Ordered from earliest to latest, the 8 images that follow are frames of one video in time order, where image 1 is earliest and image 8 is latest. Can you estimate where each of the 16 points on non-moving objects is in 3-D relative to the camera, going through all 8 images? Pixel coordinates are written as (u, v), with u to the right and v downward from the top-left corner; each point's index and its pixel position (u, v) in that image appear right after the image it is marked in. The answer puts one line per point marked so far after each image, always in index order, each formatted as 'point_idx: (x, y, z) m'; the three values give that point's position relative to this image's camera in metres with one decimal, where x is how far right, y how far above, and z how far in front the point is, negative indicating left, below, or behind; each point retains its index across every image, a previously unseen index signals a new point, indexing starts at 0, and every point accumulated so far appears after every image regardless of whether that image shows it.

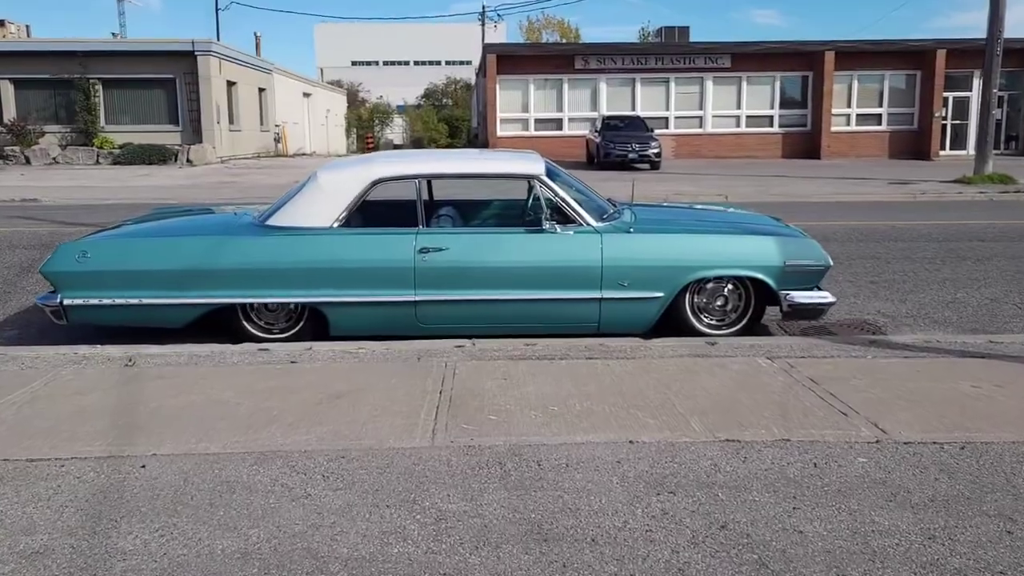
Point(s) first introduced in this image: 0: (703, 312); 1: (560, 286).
0: (+1.7, -0.2, +7.5) m
1: (+0.4, 0.0, +7.3) m
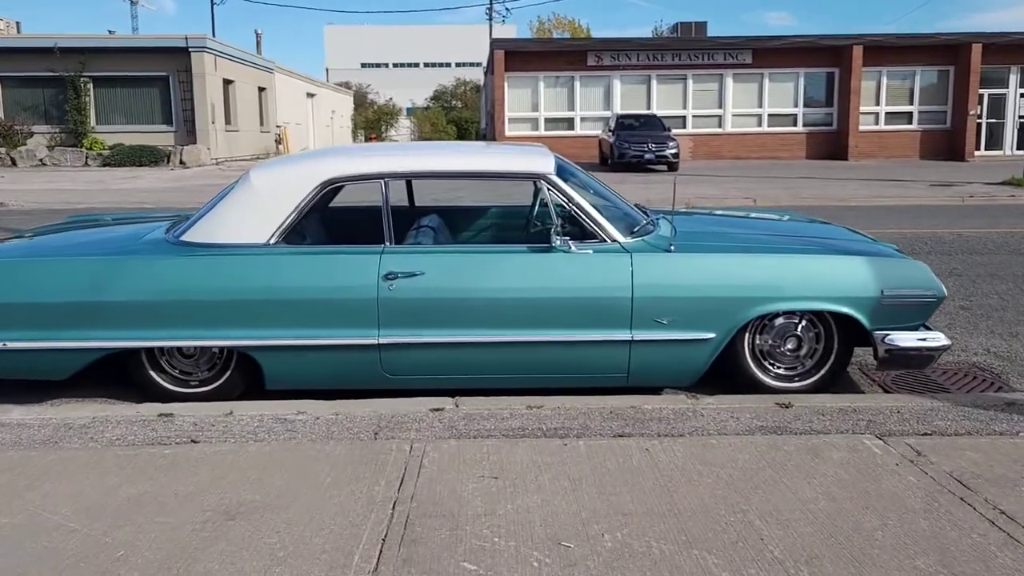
0: (+1.7, -0.4, +5.6) m
1: (+0.4, -0.2, +5.4) m
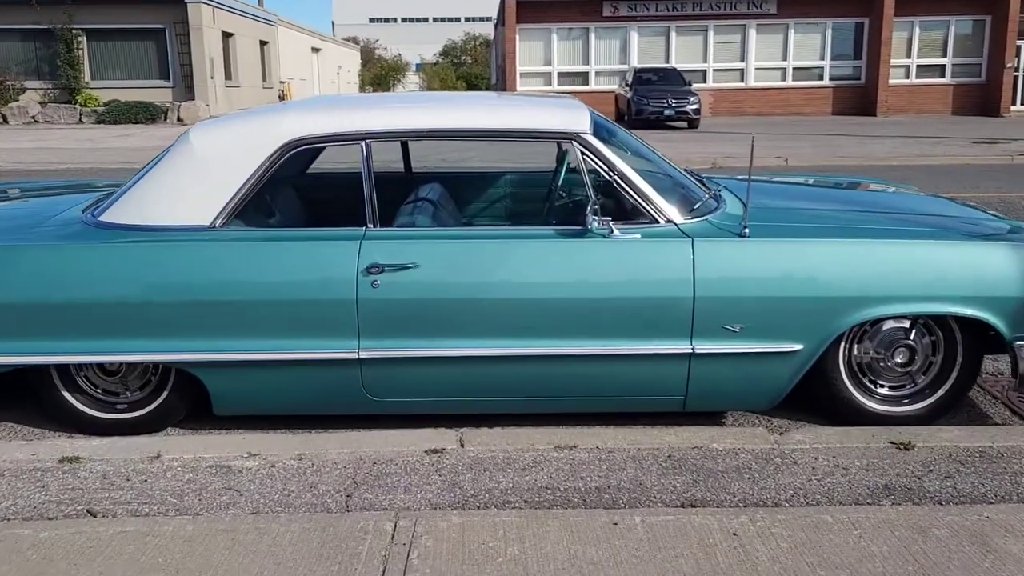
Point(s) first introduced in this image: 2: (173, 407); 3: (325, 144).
0: (+1.8, -0.4, +4.3) m
1: (+0.5, -0.2, +4.1) m
2: (-1.6, -0.6, +4.2) m
3: (-0.9, +0.7, +4.3) m
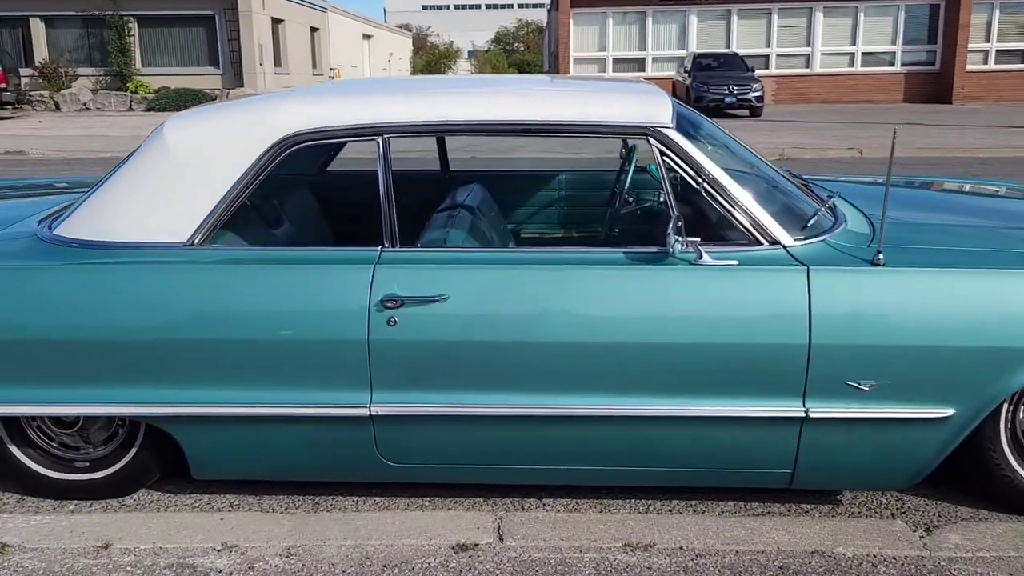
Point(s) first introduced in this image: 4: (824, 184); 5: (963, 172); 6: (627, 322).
0: (+2.0, -0.6, +3.3) m
1: (+0.7, -0.4, +3.1) m
2: (-1.4, -0.7, +3.4) m
3: (-0.7, +0.6, +3.4) m
4: (+1.6, +0.5, +4.4) m
5: (+7.4, +1.9, +14.0) m
6: (+0.4, -0.1, +3.1) m
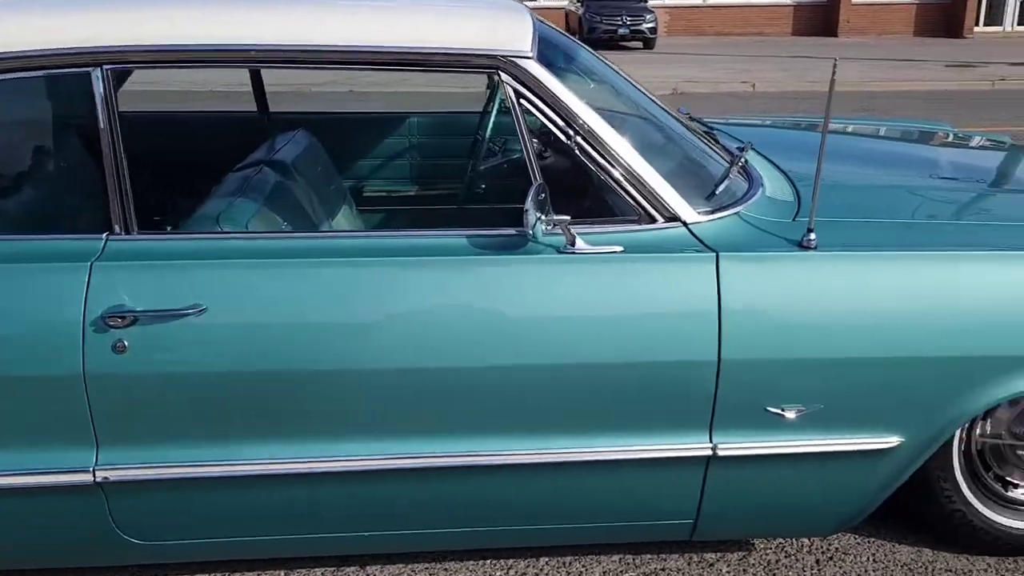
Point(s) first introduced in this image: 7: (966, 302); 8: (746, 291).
0: (+1.5, -0.5, +2.6) m
1: (+0.2, -0.4, +2.3) m
2: (-2.0, -0.7, +2.3) m
3: (-1.3, +0.6, +2.3) m
4: (+0.9, +0.7, +3.6) m
5: (+5.5, +2.8, +13.6) m
6: (-0.1, -0.1, +2.2) m
7: (+1.2, 0.0, +2.3) m
8: (+0.6, 0.0, +2.3) m
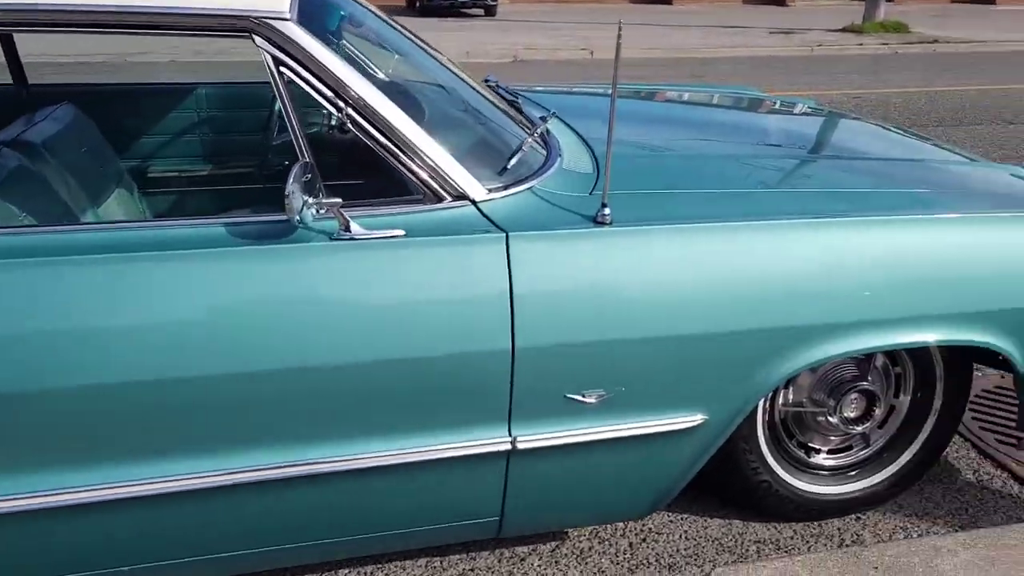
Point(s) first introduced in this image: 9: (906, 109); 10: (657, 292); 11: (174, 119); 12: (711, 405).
0: (+0.9, -0.4, +2.6) m
1: (-0.3, -0.3, +2.1) m
2: (-2.5, -0.8, +1.7) m
3: (-1.8, +0.5, +1.8) m
4: (+0.1, +0.8, +3.5) m
5: (+2.9, +3.5, +14.0) m
6: (-0.6, -0.1, +1.9) m
7: (+0.6, 0.0, +2.2) m
8: (+0.1, 0.0, +2.1) m
9: (+4.0, +1.8, +8.7) m
10: (+0.4, 0.0, +2.2) m
11: (-1.4, +0.7, +3.6) m
12: (+0.5, -0.3, +2.3) m
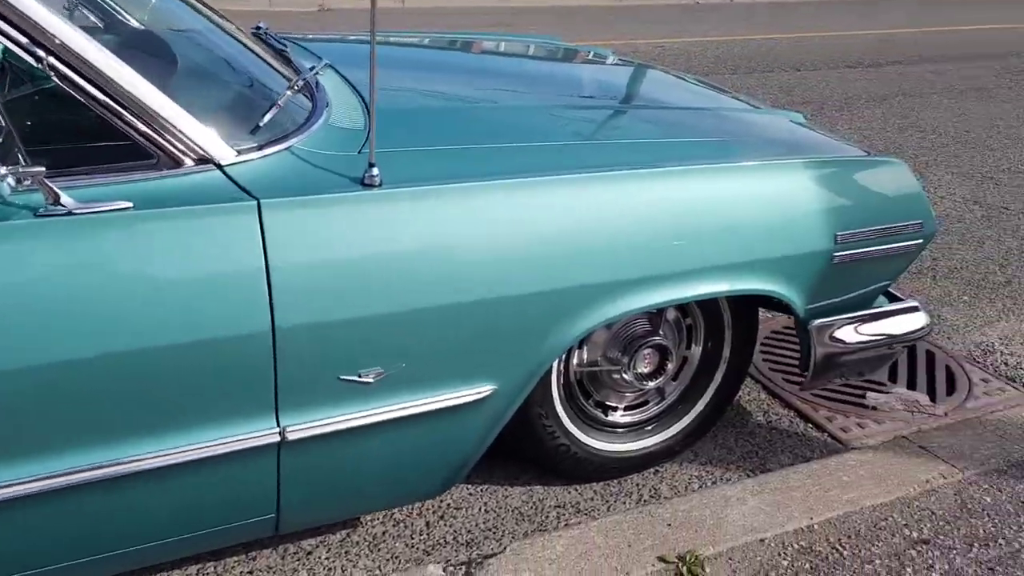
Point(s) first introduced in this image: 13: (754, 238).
0: (+0.3, -0.3, +2.5) m
1: (-0.8, -0.3, +1.8) m
2: (-2.8, -0.9, +1.1) m
3: (-2.3, +0.5, +1.2) m
4: (-0.7, +0.9, +3.2) m
5: (-0.2, +4.3, +13.9) m
6: (-1.1, -0.1, +1.6) m
7: (+0.1, +0.1, +2.1) m
8: (-0.5, +0.1, +1.9) m
9: (+2.0, +2.4, +9.0) m
10: (-0.2, +0.1, +2.0) m
11: (-2.2, +0.8, +3.0) m
12: (0.0, -0.2, +2.2) m
13: (+0.7, +0.1, +2.4) m
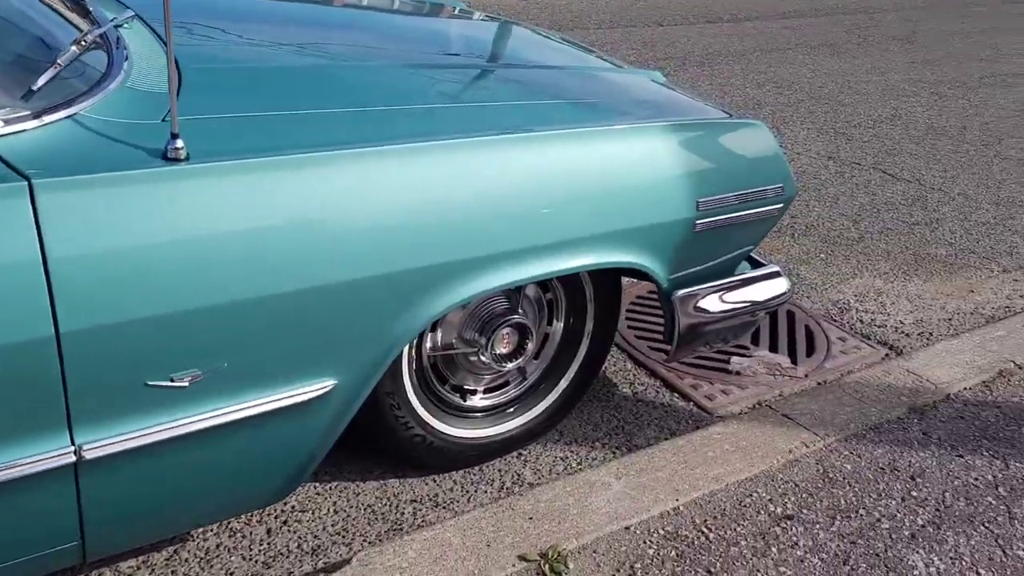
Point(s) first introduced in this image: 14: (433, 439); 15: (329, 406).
0: (-0.2, -0.2, +2.4) m
1: (-1.1, -0.3, +1.4) m
2: (-3.0, -1.0, +0.5) m
3: (-2.5, +0.4, +0.6) m
4: (-1.2, +0.9, +2.8) m
5: (-2.3, +4.8, +13.3) m
6: (-1.4, -0.1, +1.2) m
7: (-0.3, +0.2, +1.9) m
8: (-0.8, +0.1, +1.6) m
9: (+0.6, +2.8, +8.8) m
10: (-0.5, +0.1, +1.7) m
11: (-2.7, +0.8, +2.4) m
12: (-0.4, -0.2, +2.0) m
13: (+0.3, +0.2, +2.2) m
14: (-0.2, -0.4, +2.3) m
15: (-0.4, -0.3, +2.0) m
